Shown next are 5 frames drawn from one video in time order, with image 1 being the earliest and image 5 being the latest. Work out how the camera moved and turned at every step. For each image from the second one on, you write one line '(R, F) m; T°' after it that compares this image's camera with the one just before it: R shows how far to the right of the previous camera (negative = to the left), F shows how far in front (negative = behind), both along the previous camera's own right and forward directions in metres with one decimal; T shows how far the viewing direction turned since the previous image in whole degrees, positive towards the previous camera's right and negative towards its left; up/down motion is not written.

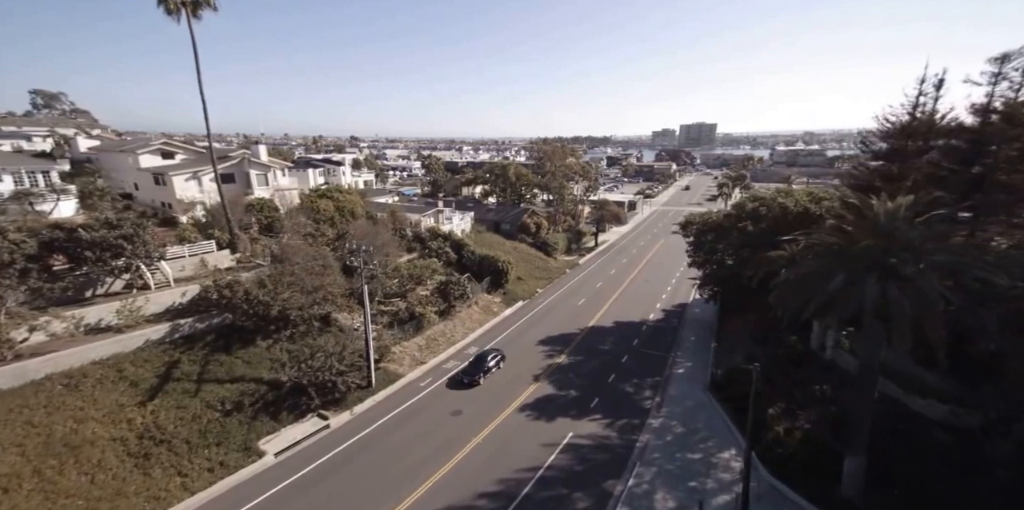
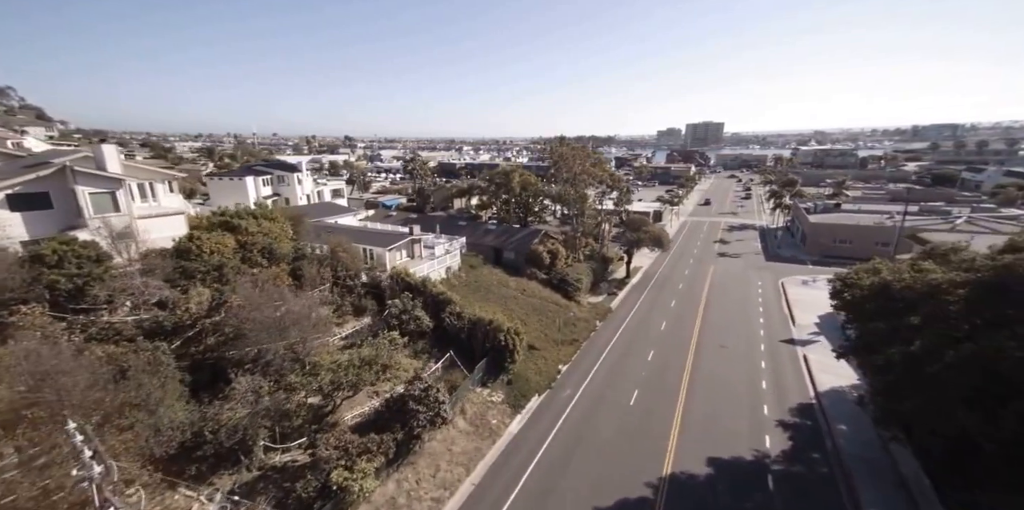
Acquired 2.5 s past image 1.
(-0.4, +14.6) m; 0°
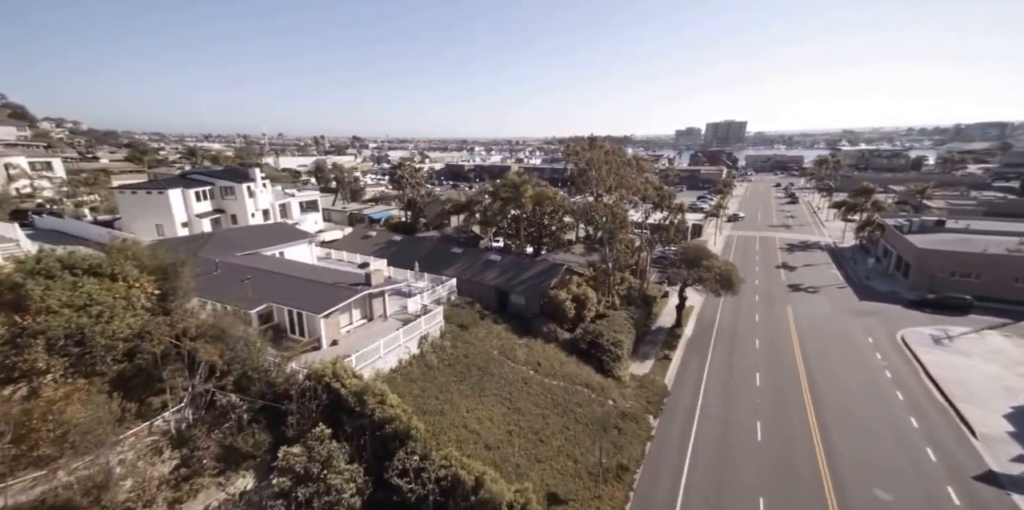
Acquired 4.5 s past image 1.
(+0.2, +11.8) m; -2°
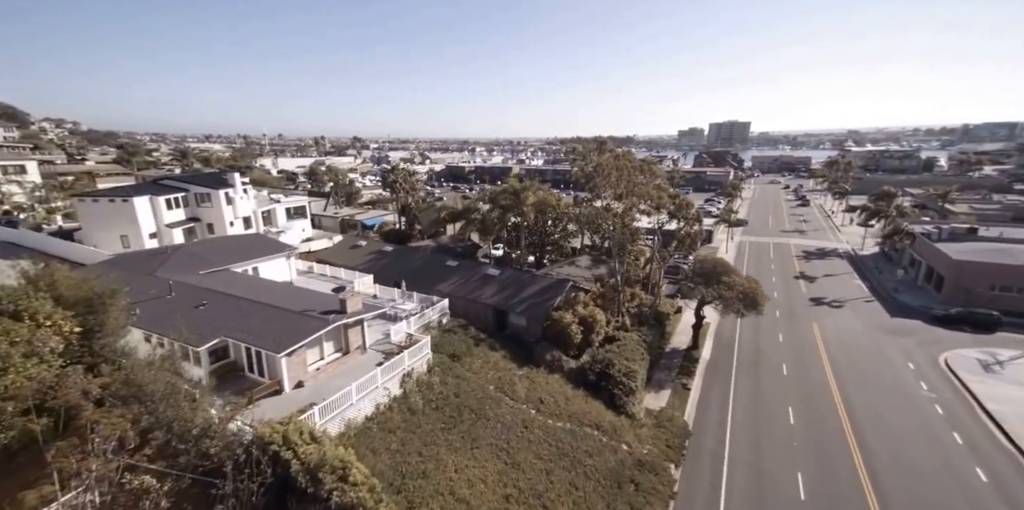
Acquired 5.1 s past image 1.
(+0.1, +3.1) m; 0°
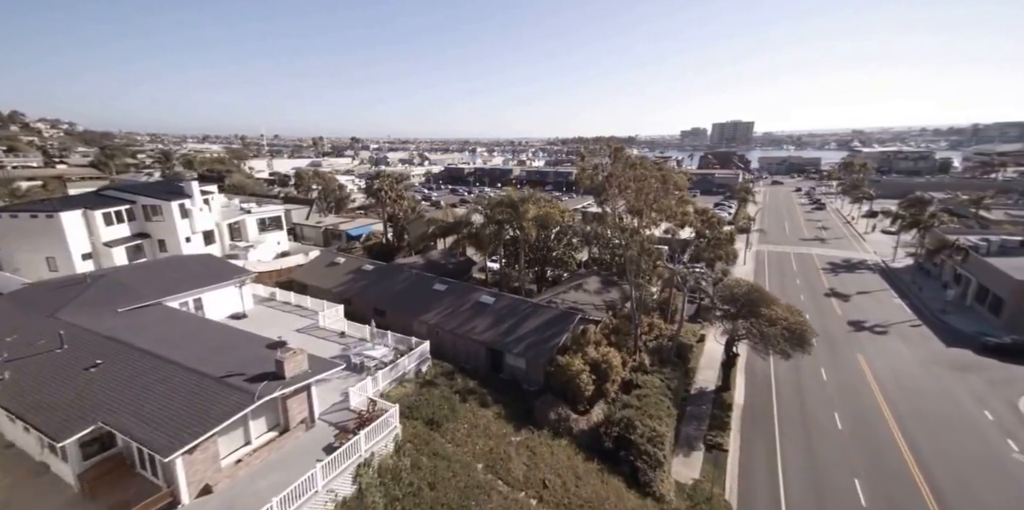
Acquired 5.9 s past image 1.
(+0.2, +4.8) m; 0°
